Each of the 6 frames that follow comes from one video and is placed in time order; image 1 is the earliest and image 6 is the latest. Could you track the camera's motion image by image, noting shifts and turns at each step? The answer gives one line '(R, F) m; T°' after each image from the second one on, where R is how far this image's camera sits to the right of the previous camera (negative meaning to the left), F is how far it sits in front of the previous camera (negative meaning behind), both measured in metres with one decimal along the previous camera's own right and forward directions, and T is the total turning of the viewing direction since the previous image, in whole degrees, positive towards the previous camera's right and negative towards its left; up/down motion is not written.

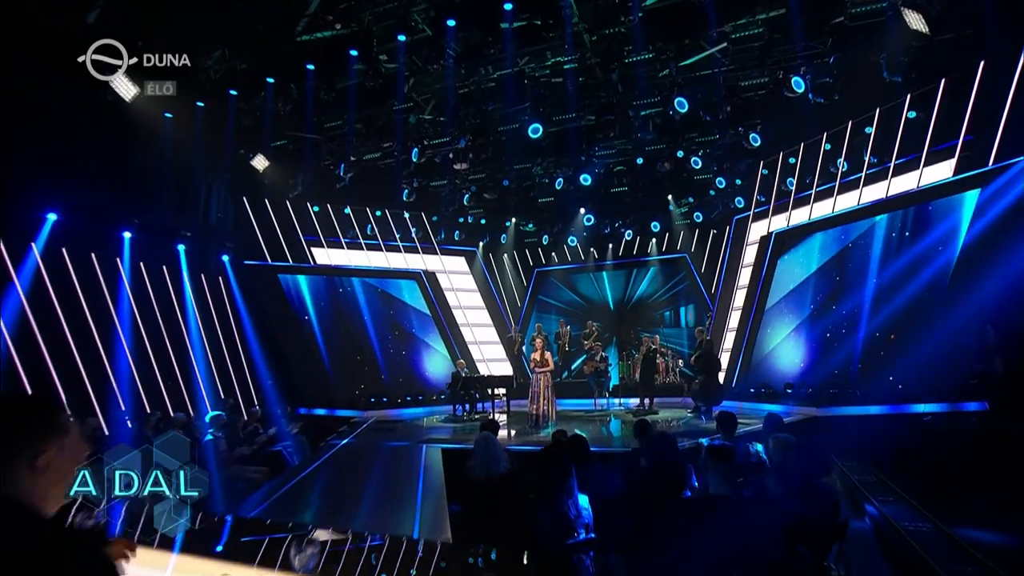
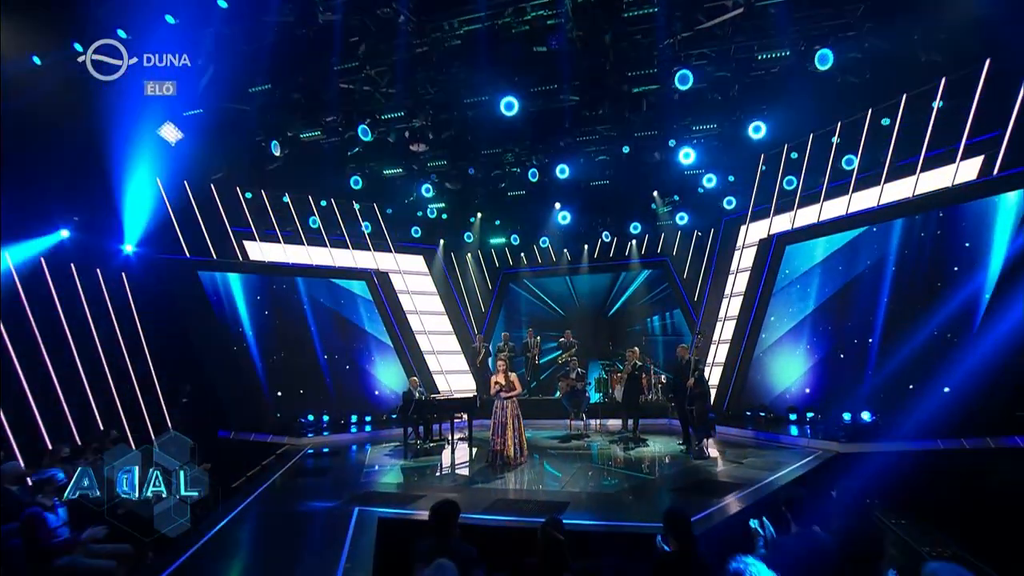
(-0.1, +1.6) m; +4°
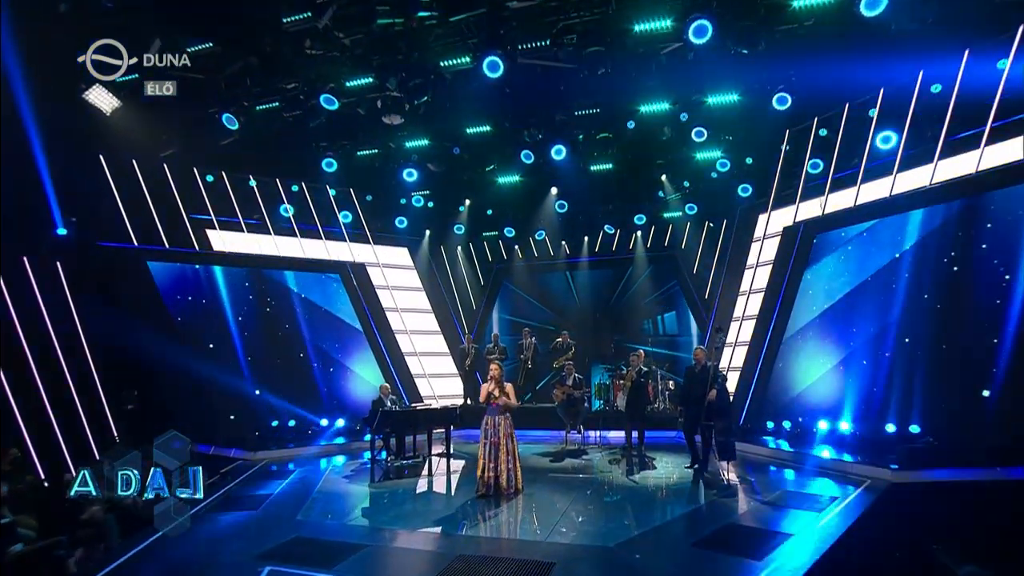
(+0.2, +1.2) m; 0°
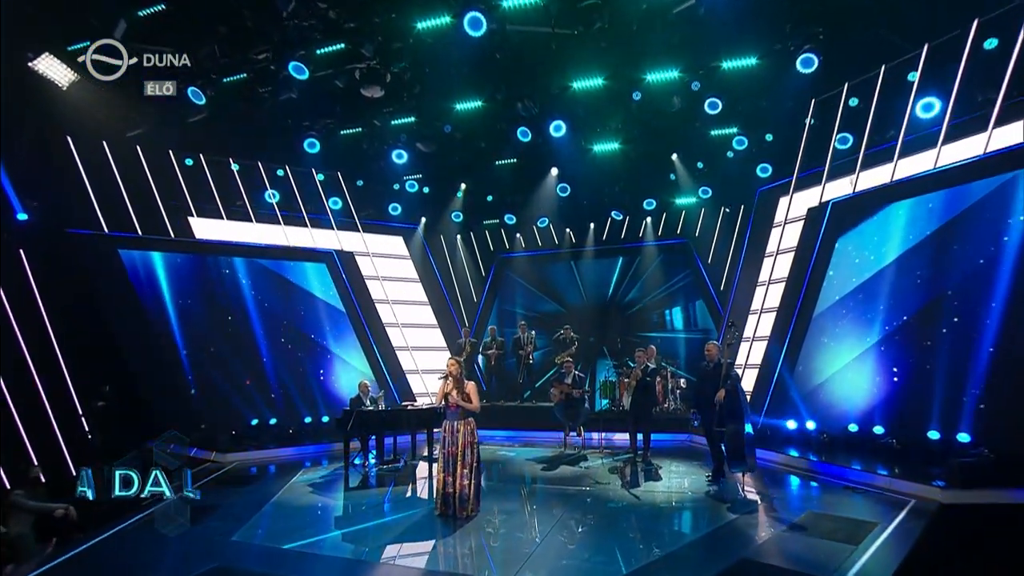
(+0.3, +0.8) m; -2°
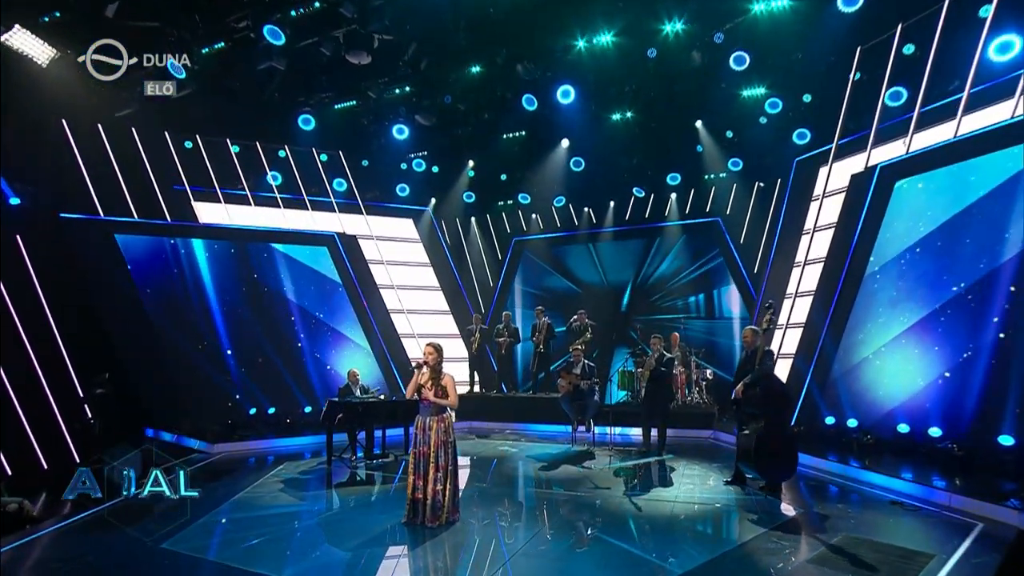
(+0.5, +0.7) m; -4°
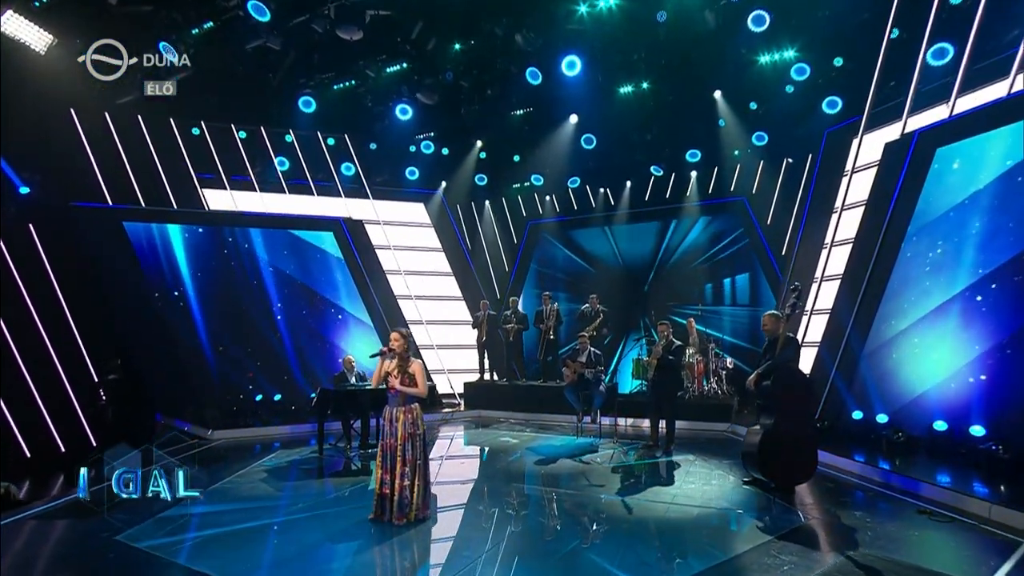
(+0.5, +0.4) m; -4°
